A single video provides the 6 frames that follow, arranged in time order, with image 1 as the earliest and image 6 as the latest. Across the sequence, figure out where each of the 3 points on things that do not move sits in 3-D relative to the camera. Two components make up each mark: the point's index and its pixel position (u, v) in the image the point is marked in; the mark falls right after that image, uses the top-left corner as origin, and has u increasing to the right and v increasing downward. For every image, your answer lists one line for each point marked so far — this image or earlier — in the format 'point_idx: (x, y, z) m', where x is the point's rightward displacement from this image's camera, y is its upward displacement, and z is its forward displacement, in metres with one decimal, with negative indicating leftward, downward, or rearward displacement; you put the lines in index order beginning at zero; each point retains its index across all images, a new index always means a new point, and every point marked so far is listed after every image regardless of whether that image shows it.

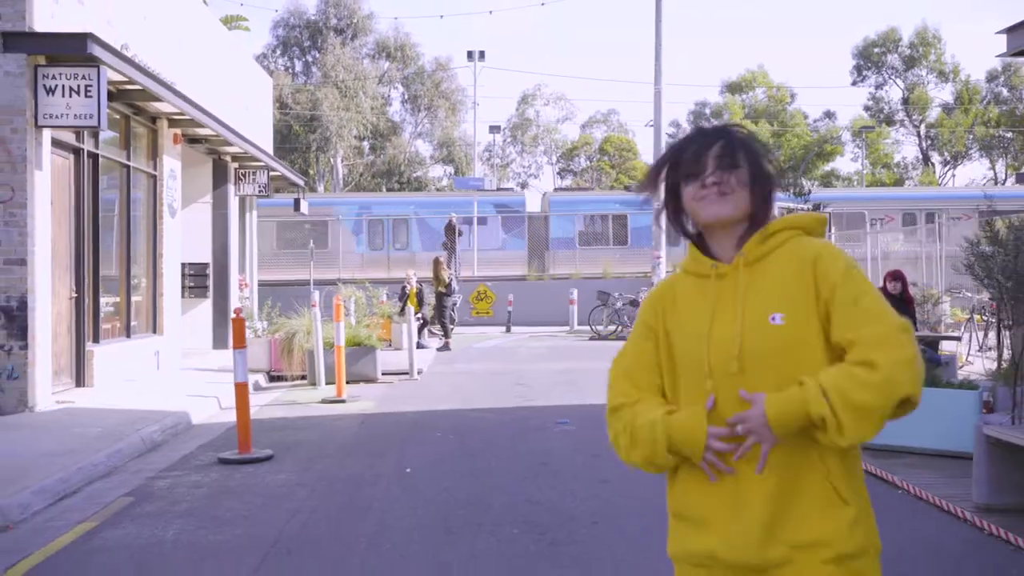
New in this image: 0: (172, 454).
0: (-2.9, -1.4, +9.1) m
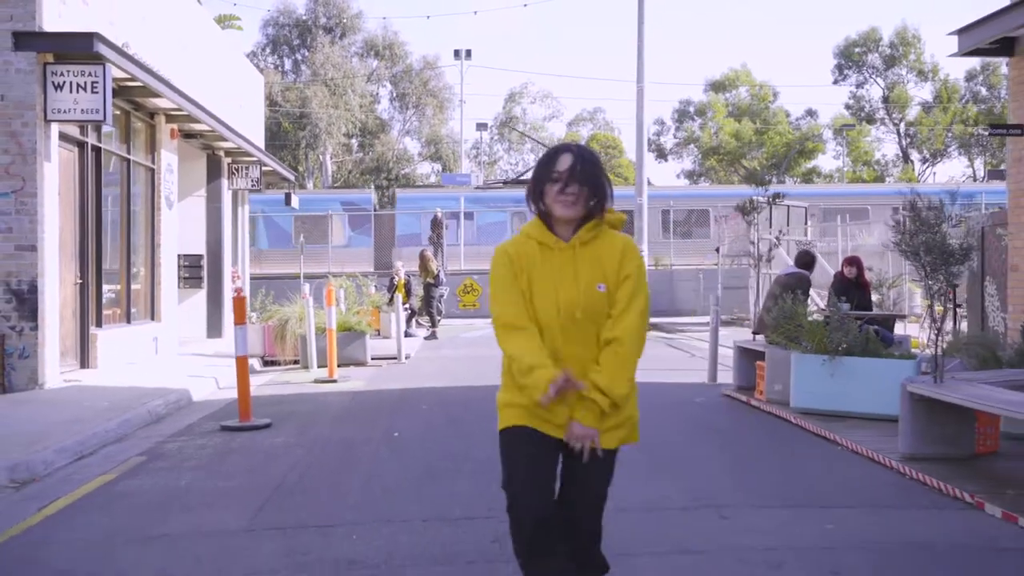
0: (-3.1, -1.3, +9.8) m
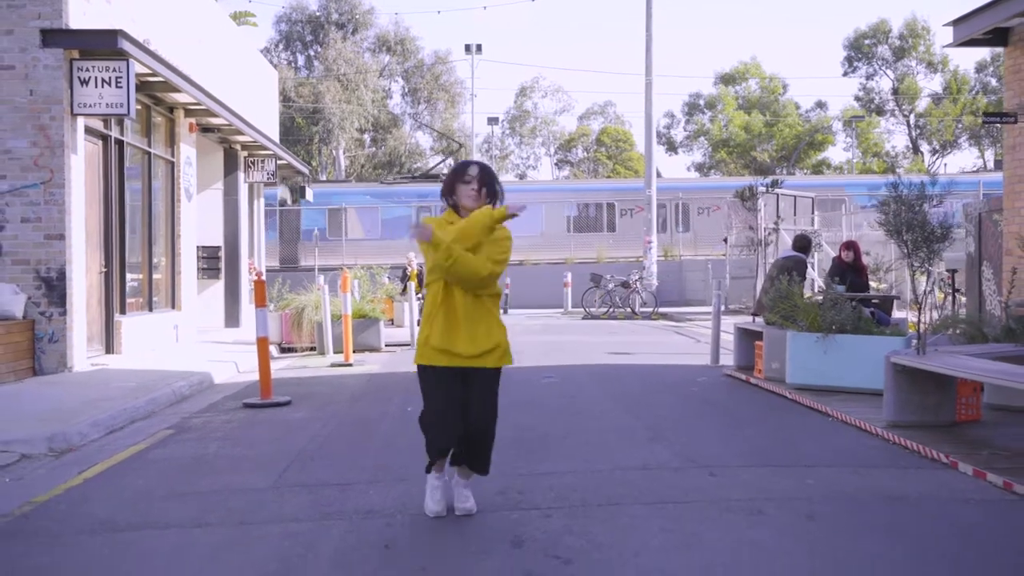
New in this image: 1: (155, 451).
0: (-3.0, -1.1, +10.2) m
1: (-2.5, -1.2, +7.5) m
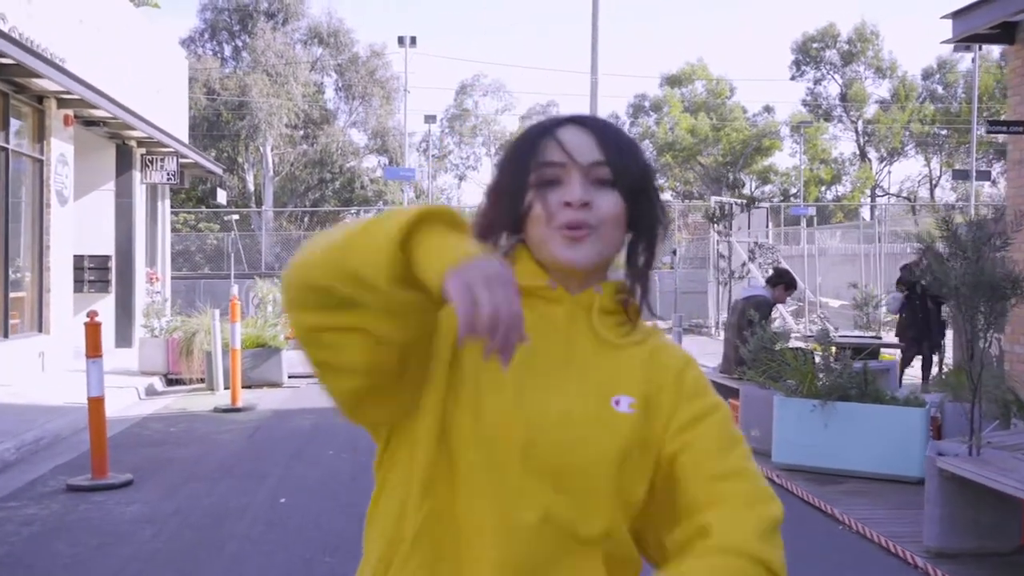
0: (-3.7, -1.4, +7.9) m
1: (-3.0, -1.5, +5.2) m
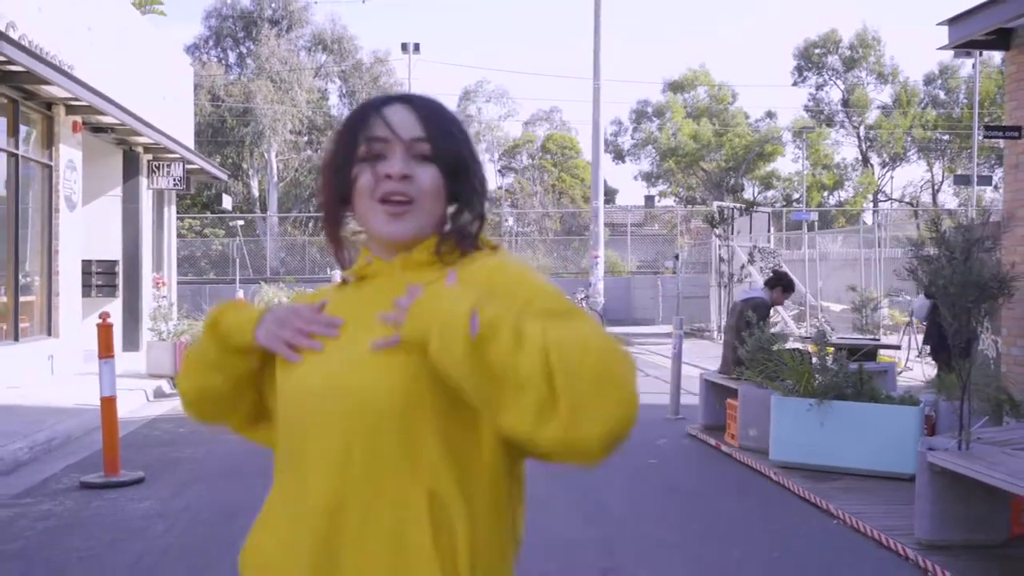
0: (-3.6, -1.4, +8.1) m
1: (-3.0, -1.5, +5.3) m
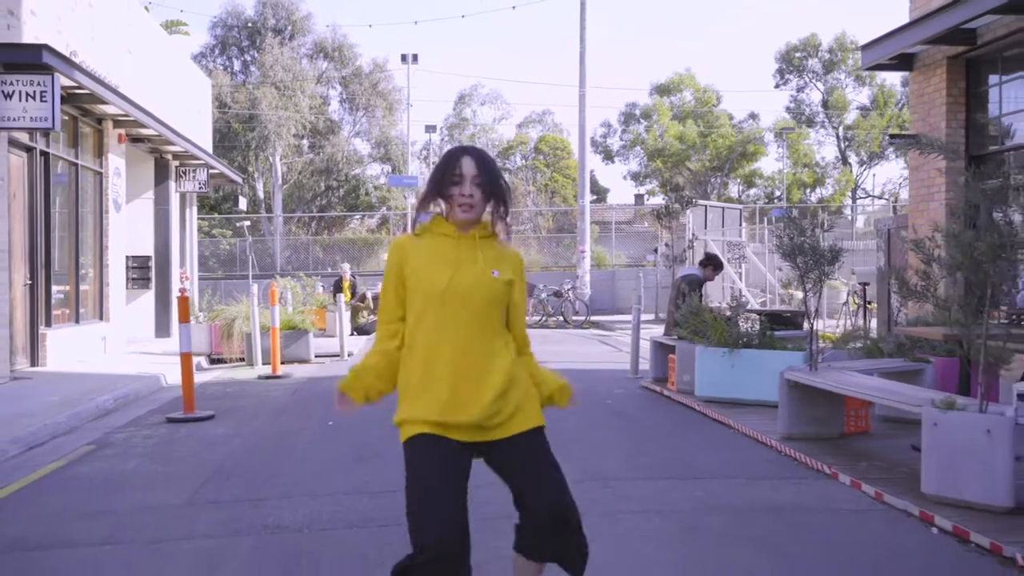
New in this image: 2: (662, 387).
0: (-3.8, -1.3, +10.3) m
1: (-3.1, -1.3, +7.6) m
2: (+1.6, -1.0, +11.1) m
